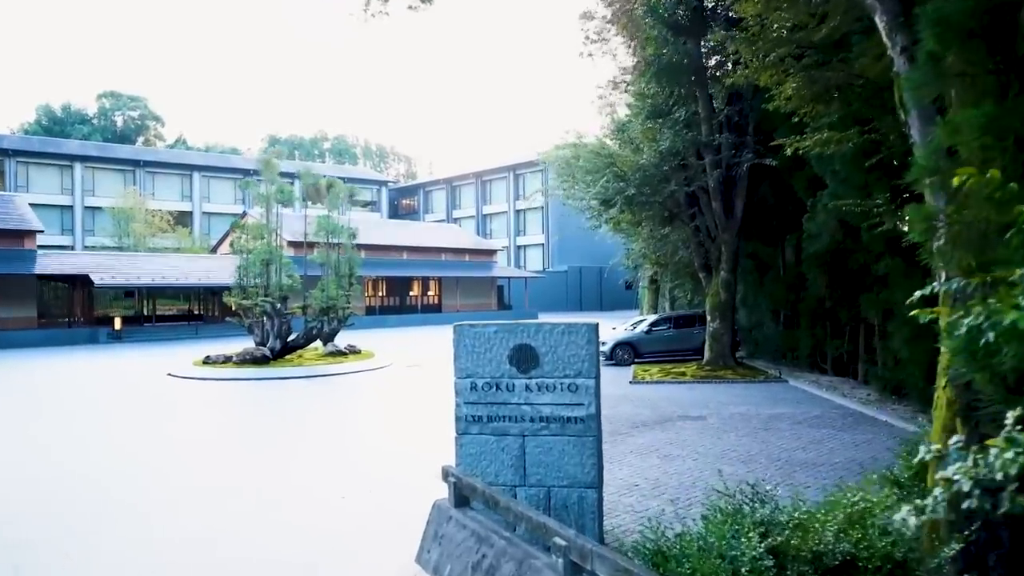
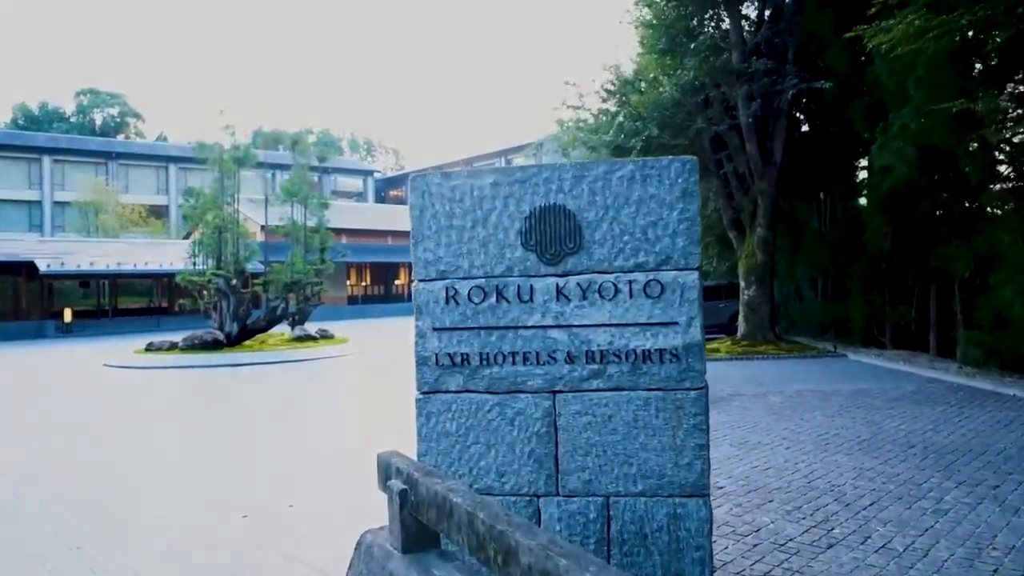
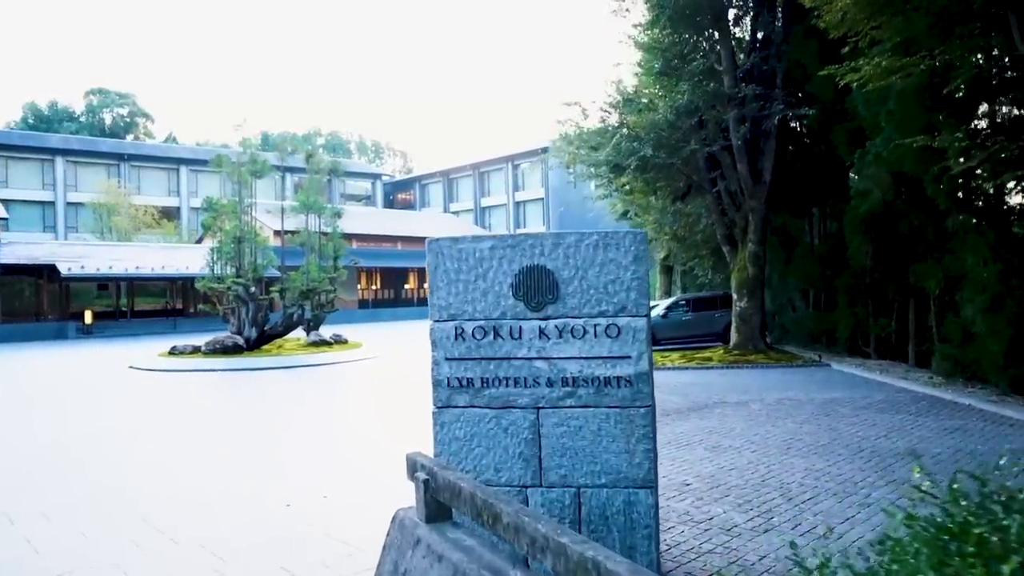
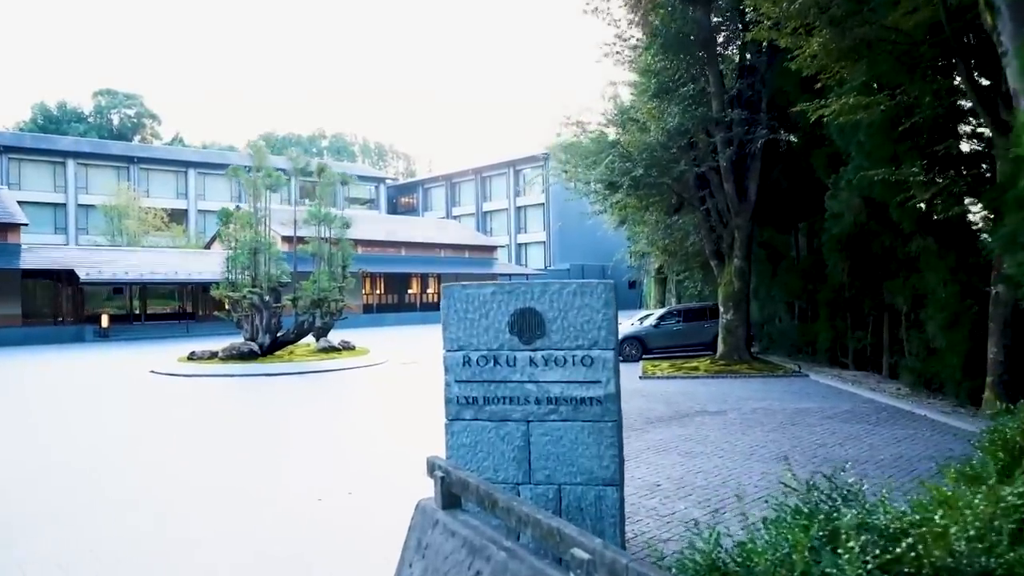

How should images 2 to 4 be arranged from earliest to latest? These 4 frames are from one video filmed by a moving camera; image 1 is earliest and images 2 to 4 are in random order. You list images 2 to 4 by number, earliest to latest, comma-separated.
4, 3, 2
